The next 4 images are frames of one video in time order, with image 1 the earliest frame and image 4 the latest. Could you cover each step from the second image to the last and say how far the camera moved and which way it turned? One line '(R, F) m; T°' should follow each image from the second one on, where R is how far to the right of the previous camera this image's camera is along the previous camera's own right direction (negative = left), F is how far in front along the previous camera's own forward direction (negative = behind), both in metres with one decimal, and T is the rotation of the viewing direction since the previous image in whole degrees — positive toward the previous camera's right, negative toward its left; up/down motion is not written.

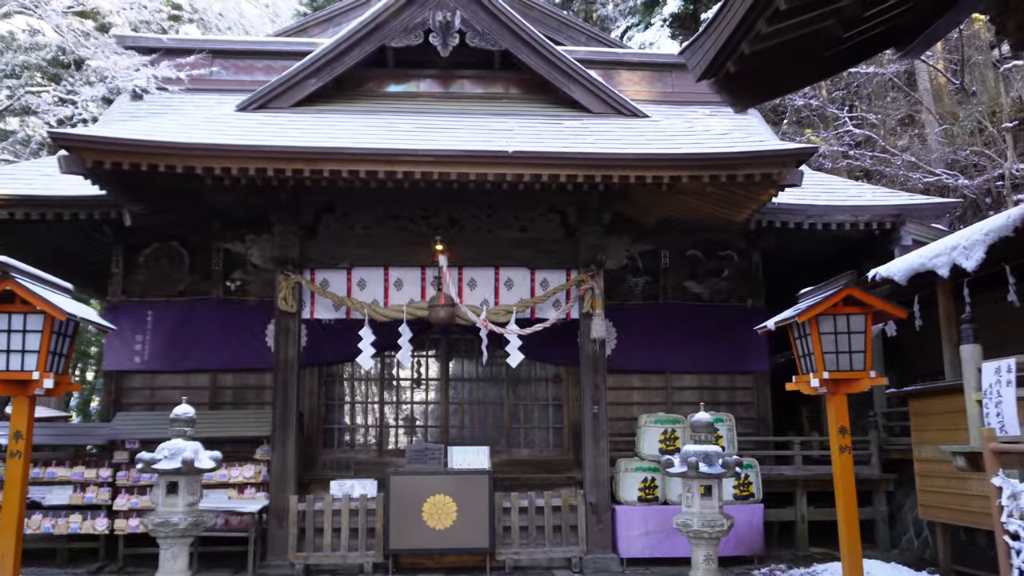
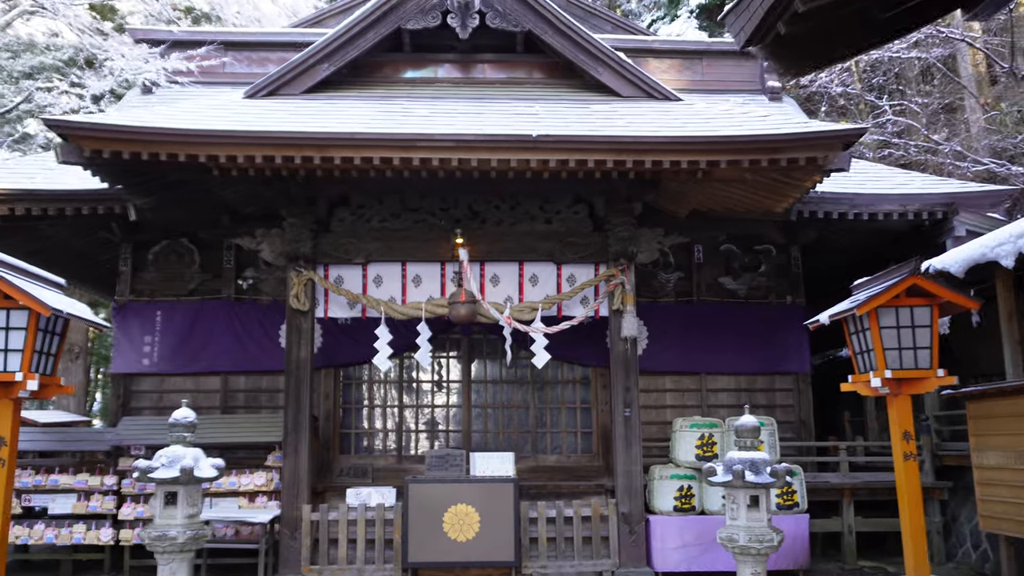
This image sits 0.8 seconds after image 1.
(0.0, +0.5) m; -2°
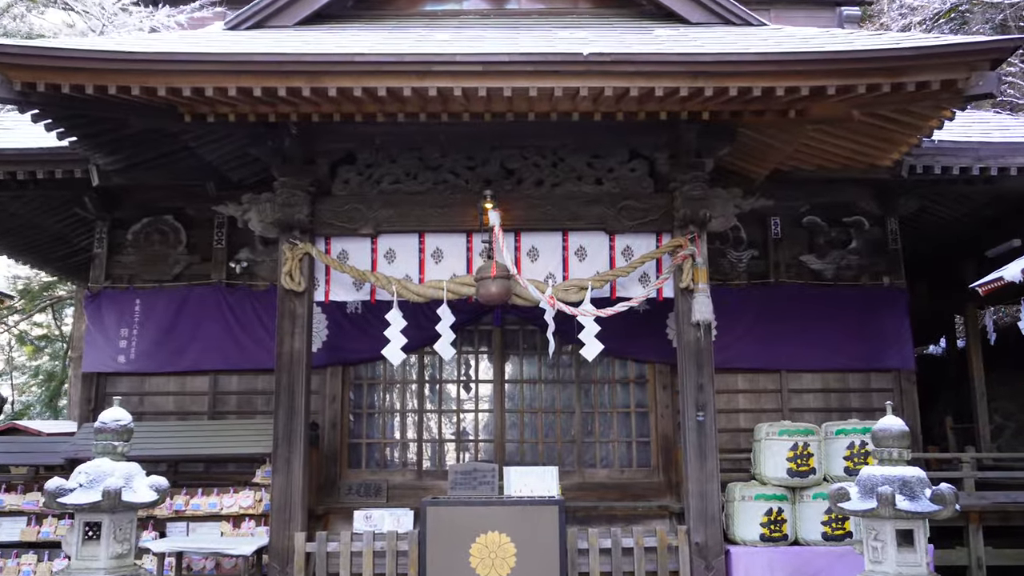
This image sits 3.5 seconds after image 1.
(-0.1, +1.5) m; -2°
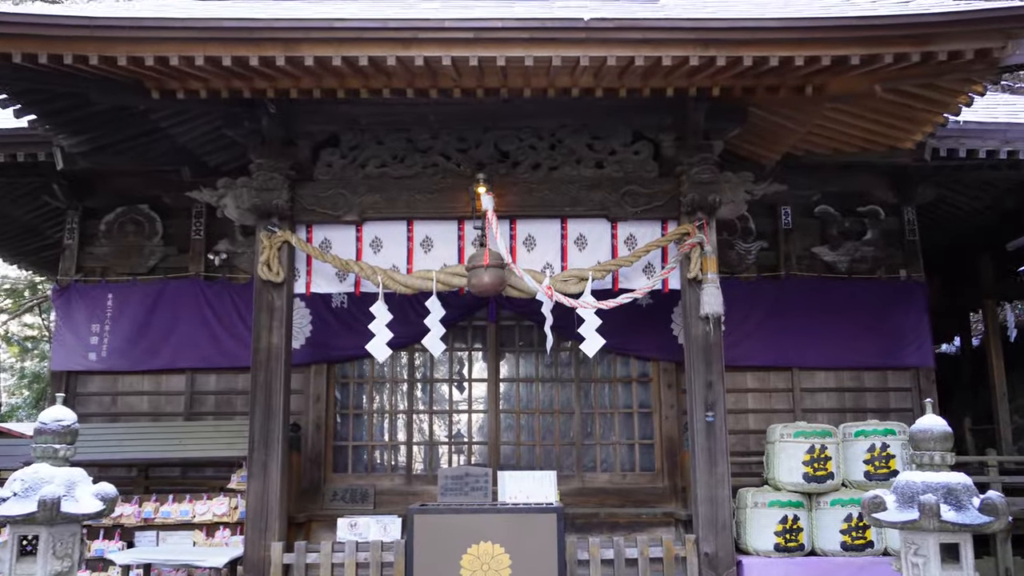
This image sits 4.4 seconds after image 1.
(0.0, +0.4) m; 0°
